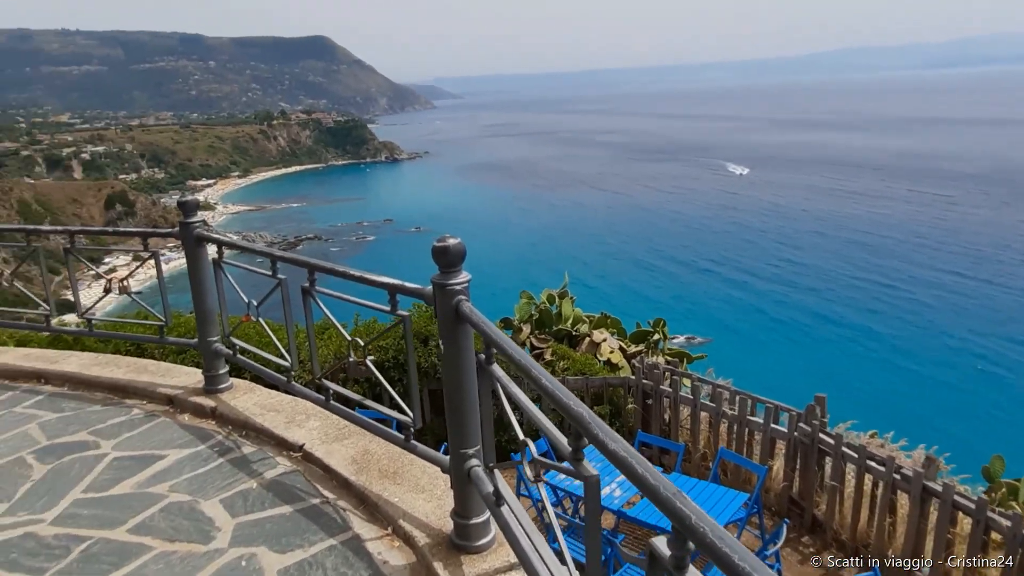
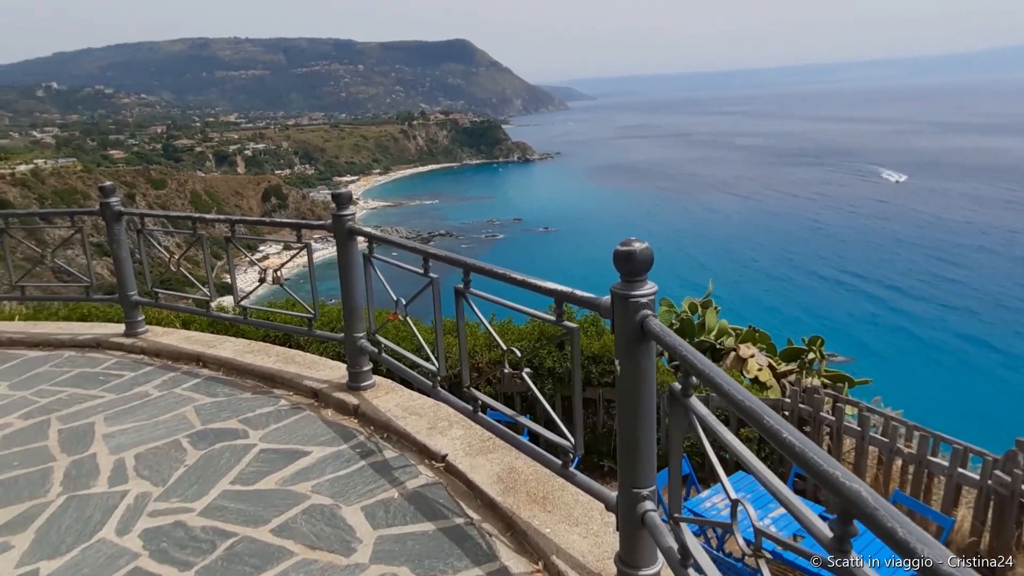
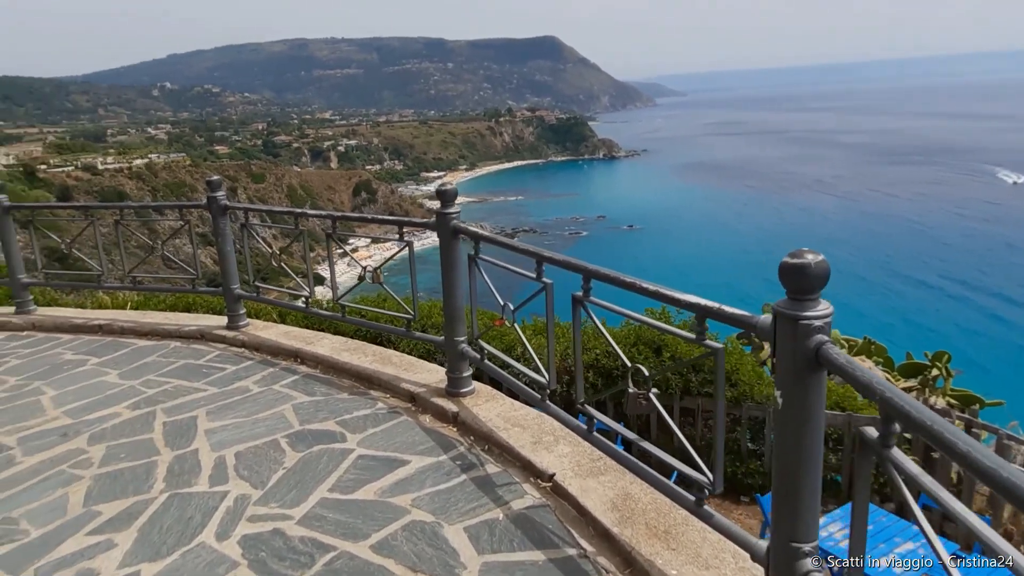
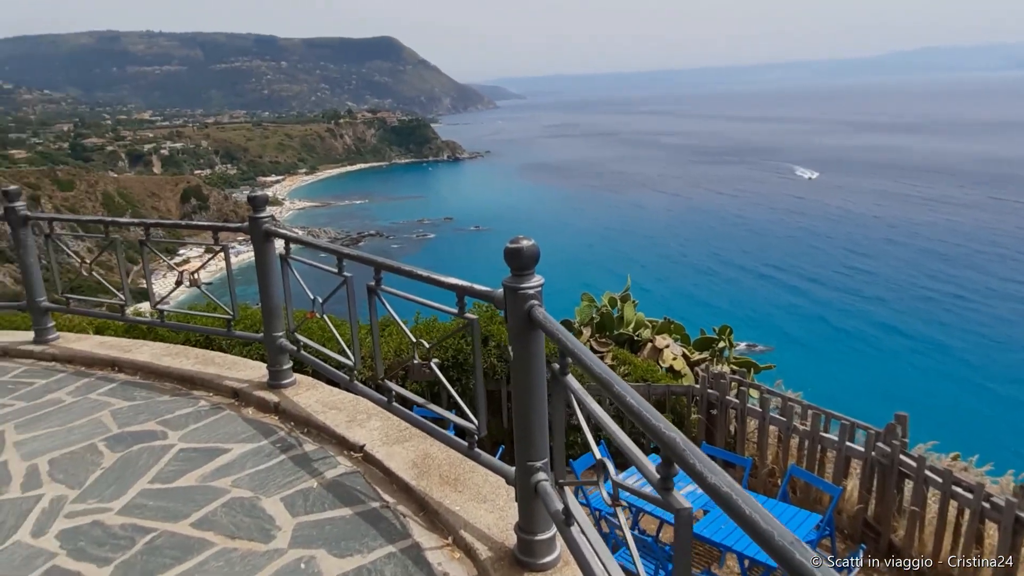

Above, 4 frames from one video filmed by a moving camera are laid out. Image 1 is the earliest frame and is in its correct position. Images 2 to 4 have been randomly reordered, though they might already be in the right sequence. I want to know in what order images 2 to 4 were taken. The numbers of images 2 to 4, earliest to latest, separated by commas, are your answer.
4, 2, 3
